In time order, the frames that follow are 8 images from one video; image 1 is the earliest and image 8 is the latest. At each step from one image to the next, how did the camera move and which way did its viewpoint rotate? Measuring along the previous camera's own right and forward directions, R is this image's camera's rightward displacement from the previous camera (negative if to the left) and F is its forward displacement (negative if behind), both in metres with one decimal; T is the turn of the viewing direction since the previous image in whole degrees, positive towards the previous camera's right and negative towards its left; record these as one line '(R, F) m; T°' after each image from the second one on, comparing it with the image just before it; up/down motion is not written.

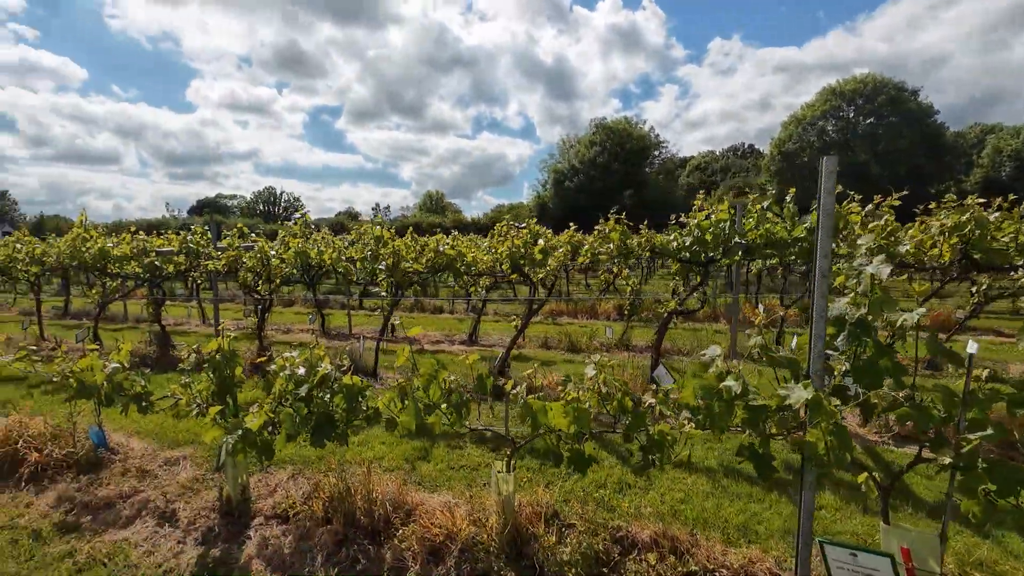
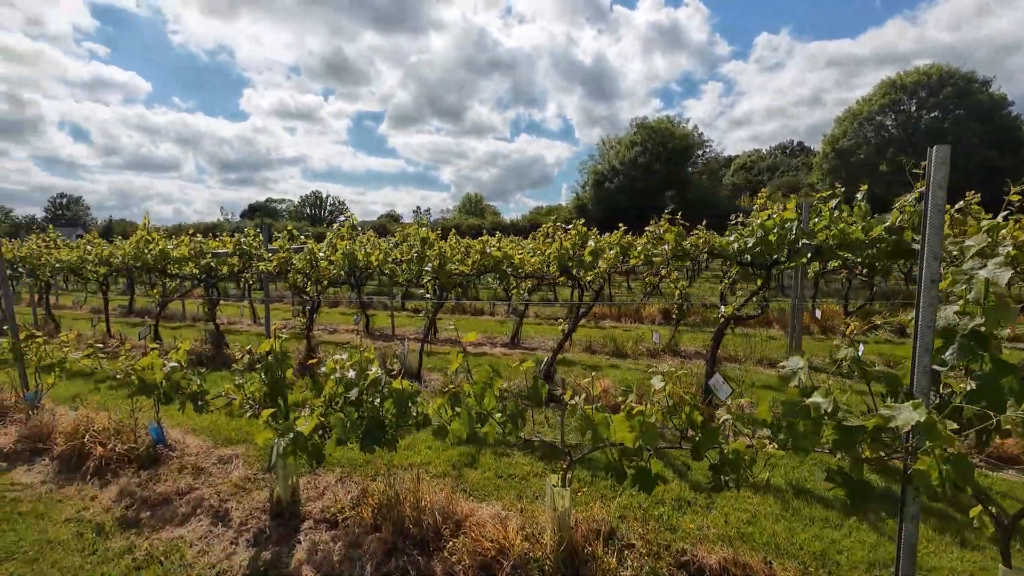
(-0.1, +0.2) m; -4°
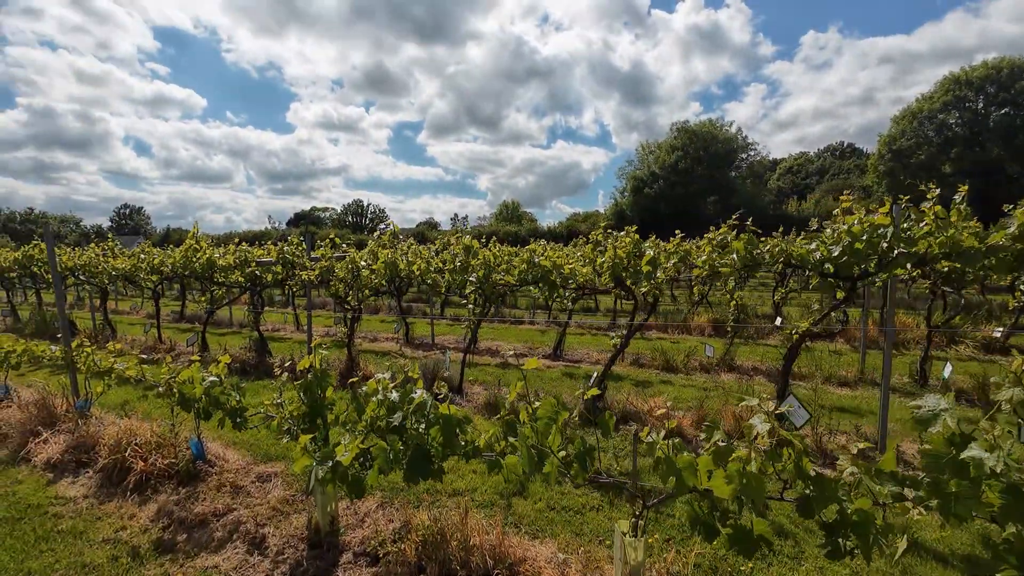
(-0.2, +0.4) m; -4°
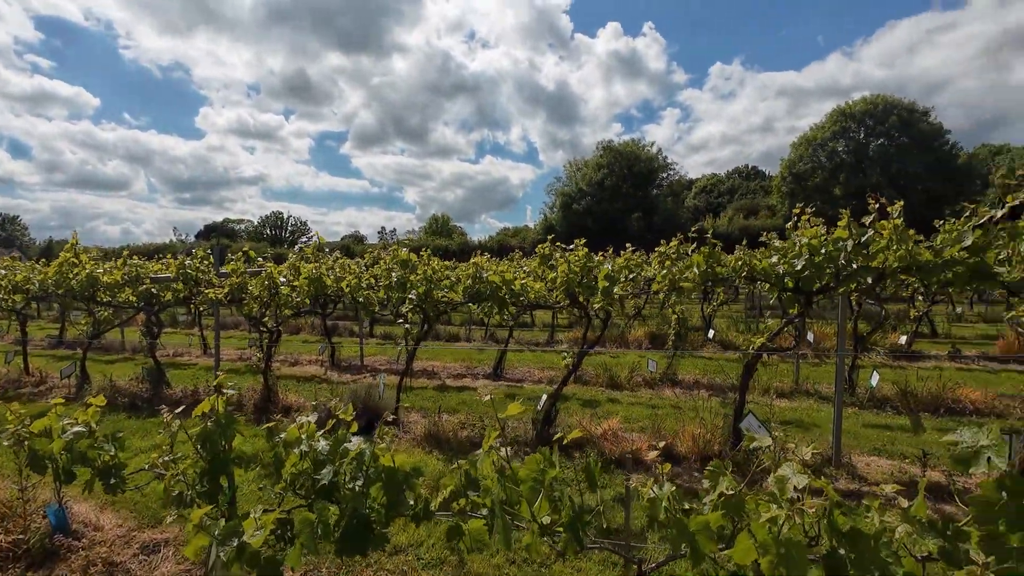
(-0.2, +0.5) m; +8°
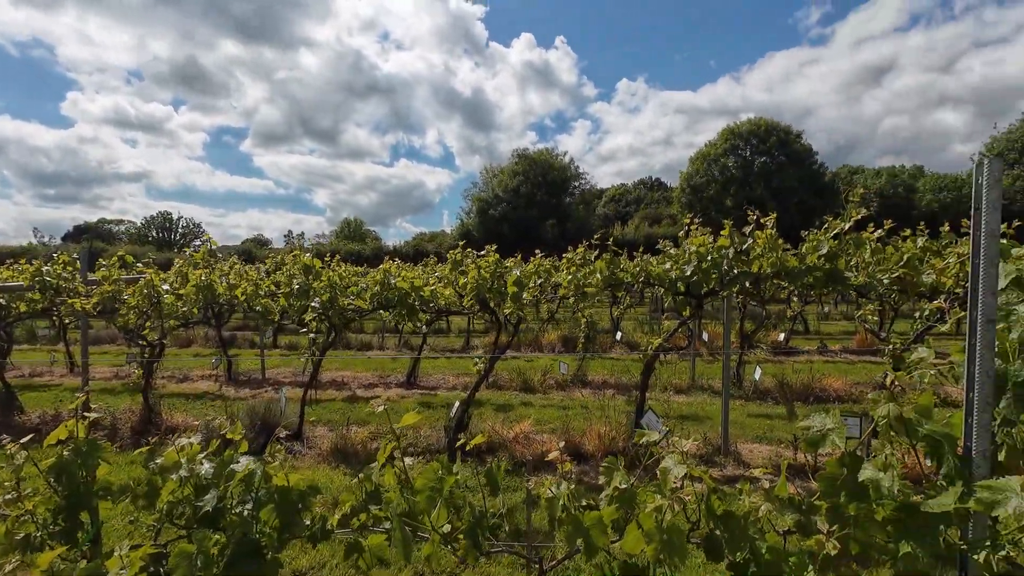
(+0.1, 0.0) m; +10°
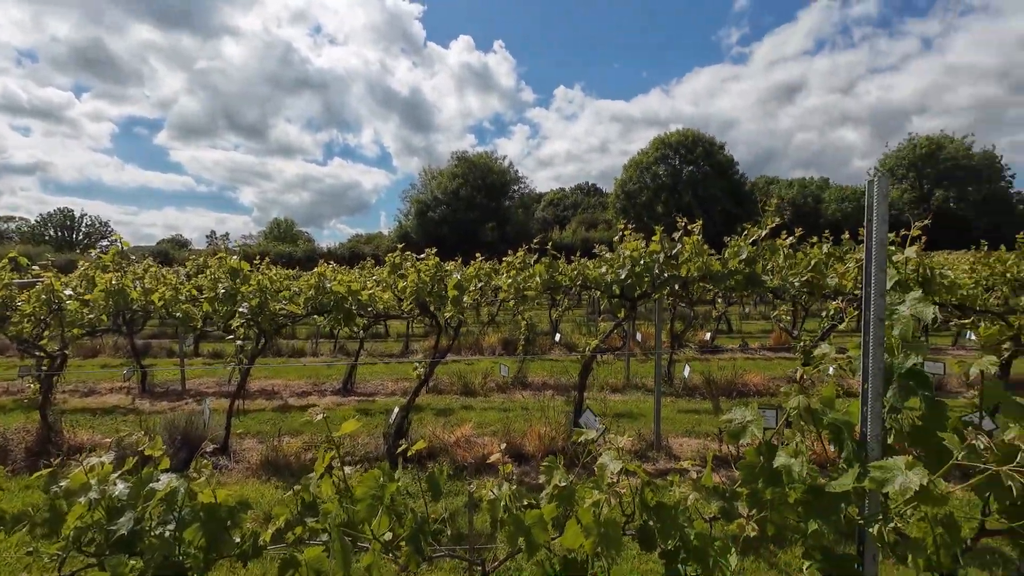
(0.0, 0.0) m; +7°
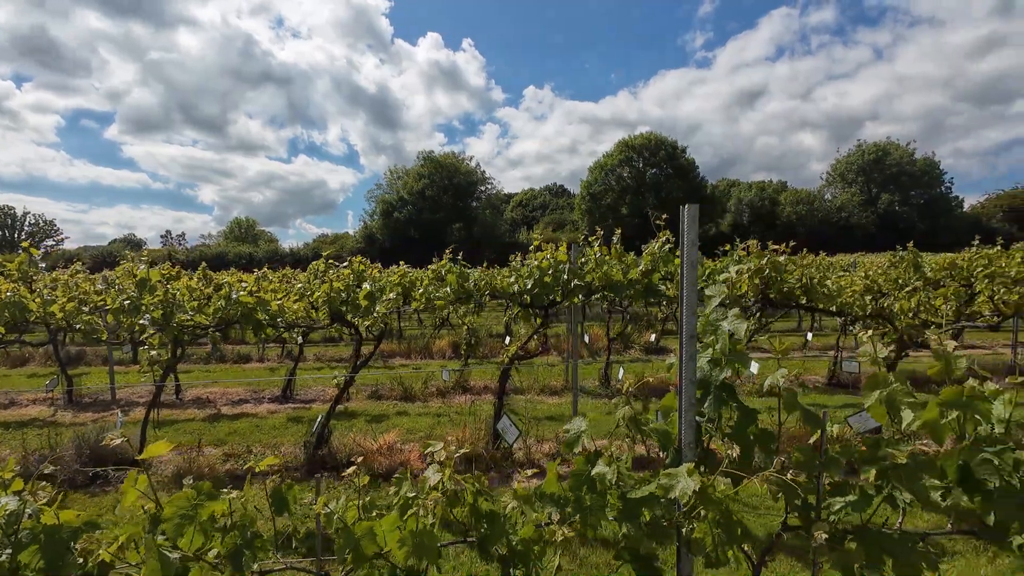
(+0.6, -0.1) m; +3°
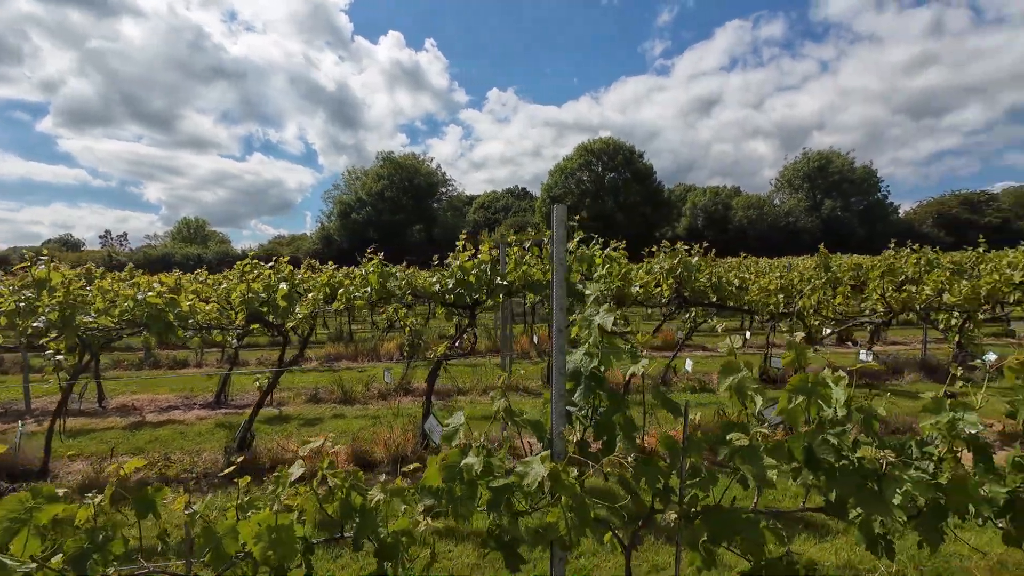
(+0.4, -0.1) m; +4°
